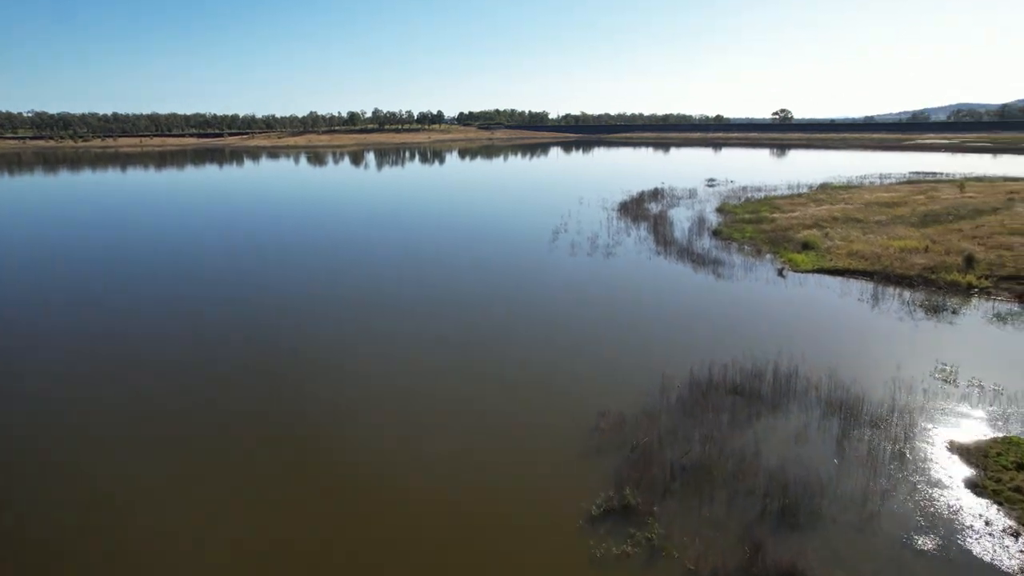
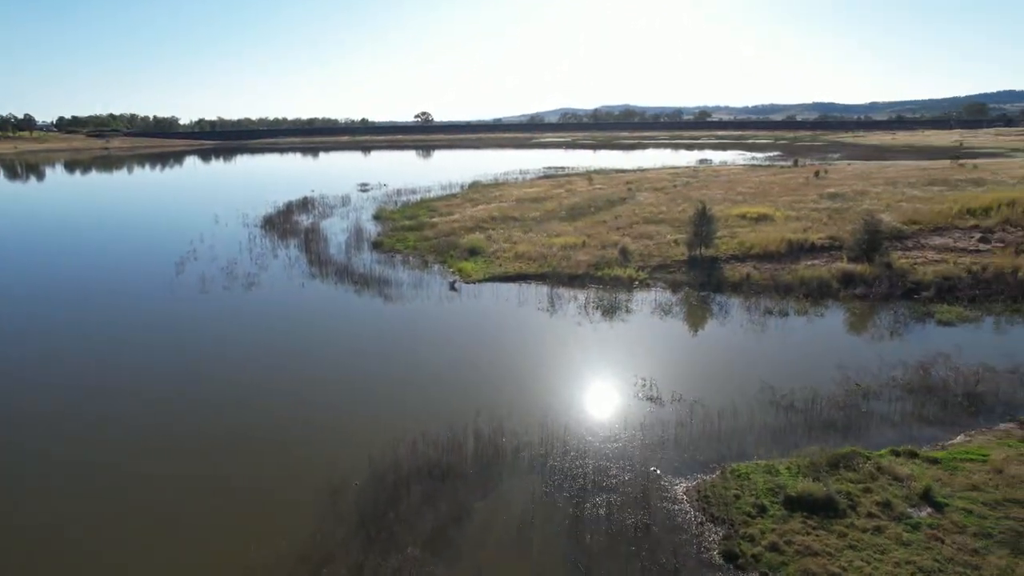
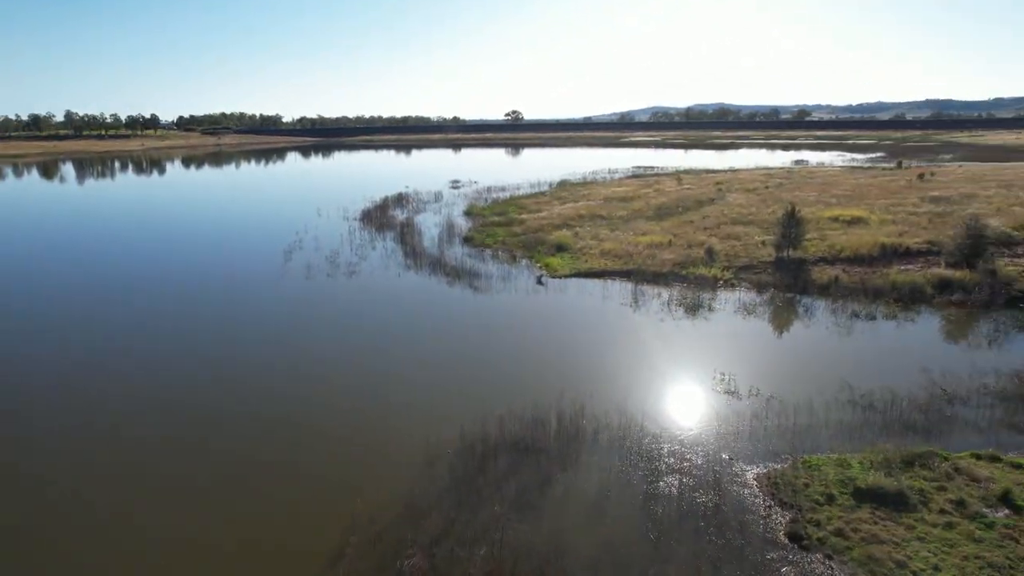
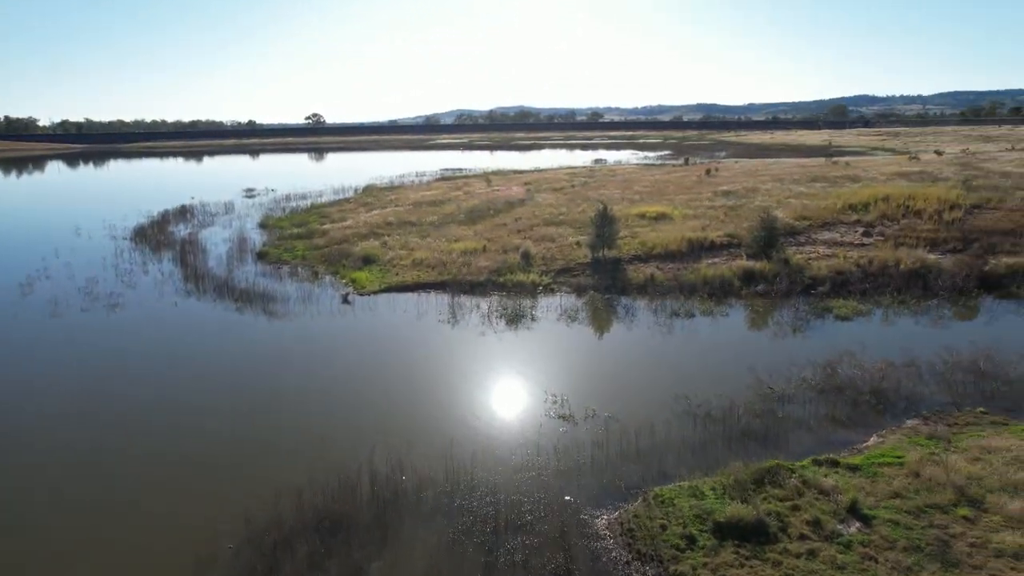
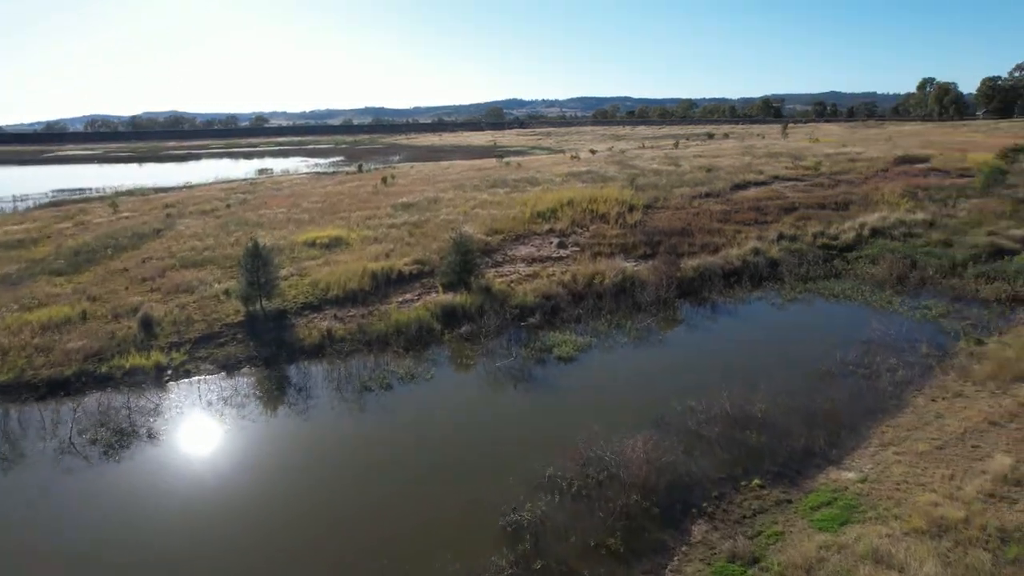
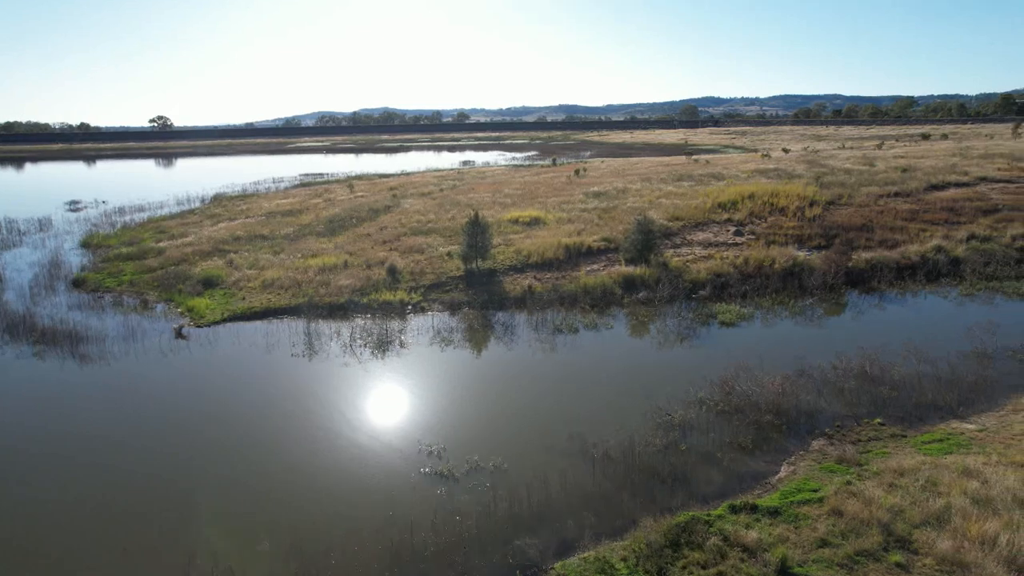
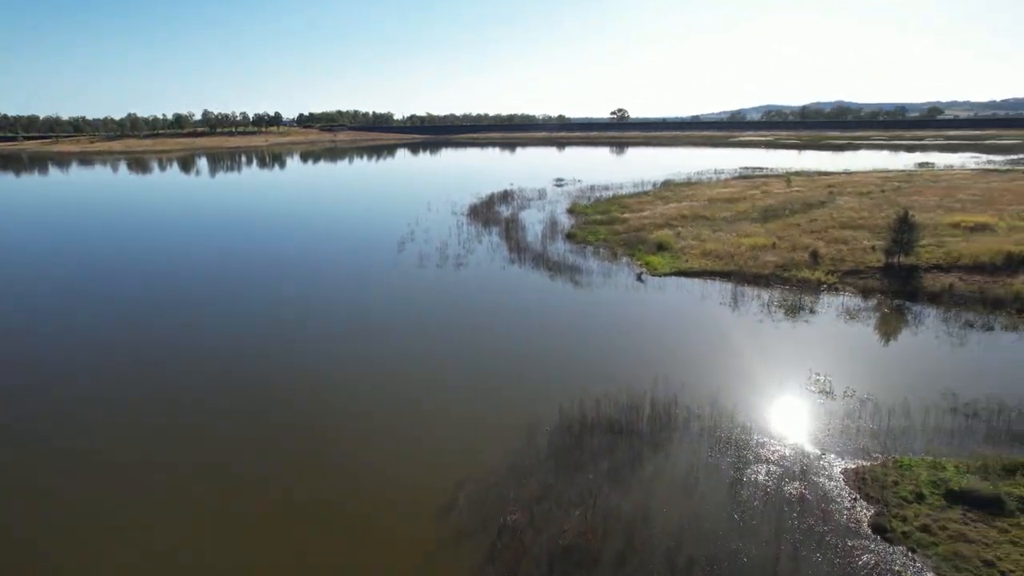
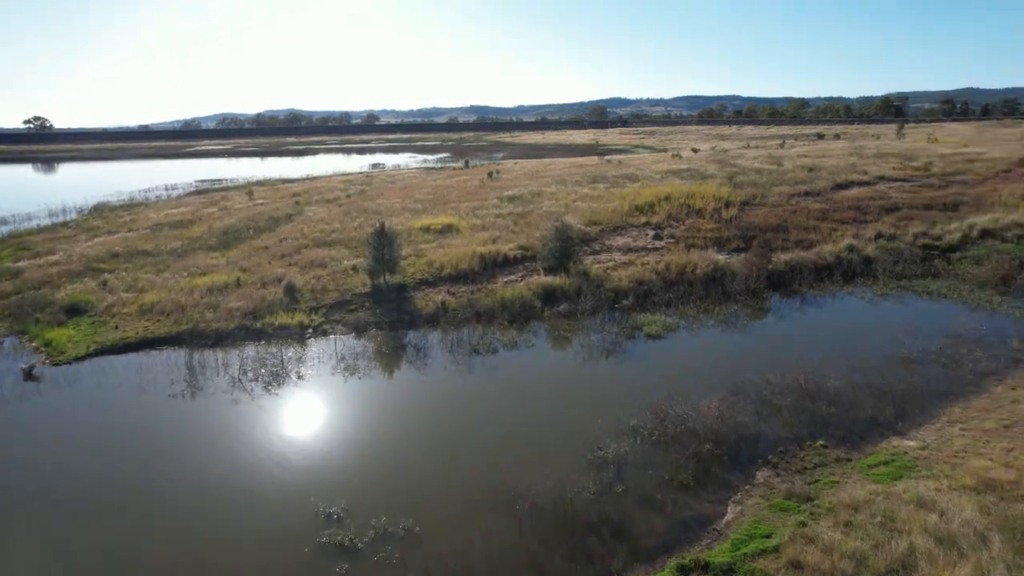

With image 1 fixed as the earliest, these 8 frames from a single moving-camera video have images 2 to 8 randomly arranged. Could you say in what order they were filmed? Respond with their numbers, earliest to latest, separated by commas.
7, 3, 2, 4, 6, 8, 5
